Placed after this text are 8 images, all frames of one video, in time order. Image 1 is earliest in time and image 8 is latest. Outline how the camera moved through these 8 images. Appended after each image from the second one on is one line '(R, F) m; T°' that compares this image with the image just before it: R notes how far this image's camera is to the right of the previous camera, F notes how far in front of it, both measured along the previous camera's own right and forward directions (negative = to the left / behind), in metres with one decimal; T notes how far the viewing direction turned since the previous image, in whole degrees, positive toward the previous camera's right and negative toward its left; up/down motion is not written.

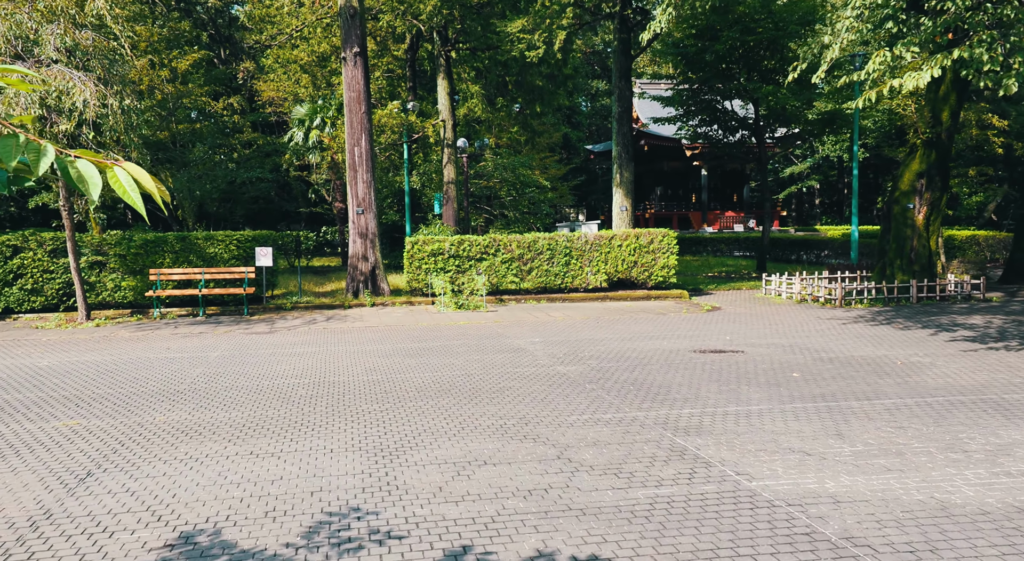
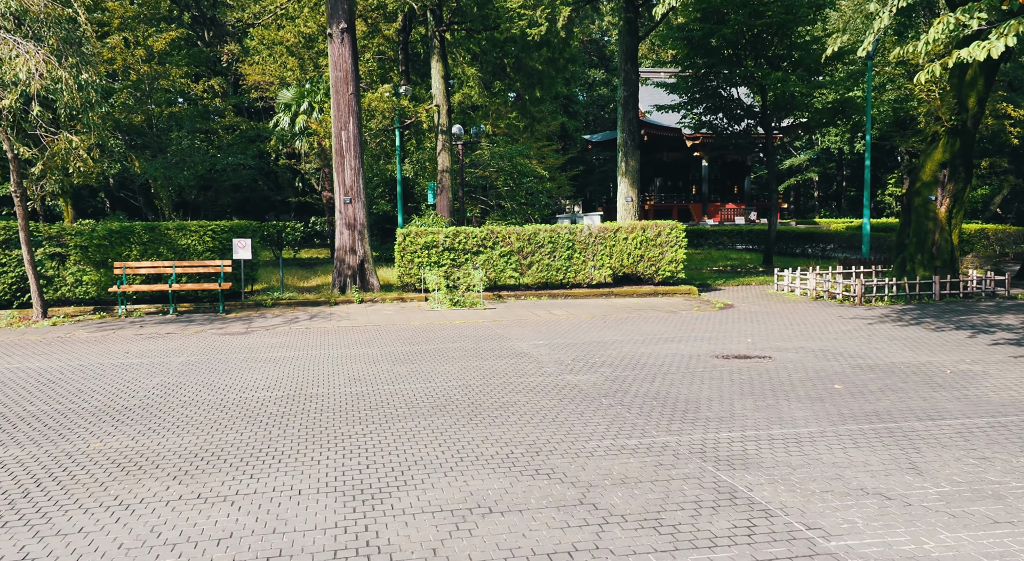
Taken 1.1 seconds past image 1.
(-0.1, +1.5) m; 0°
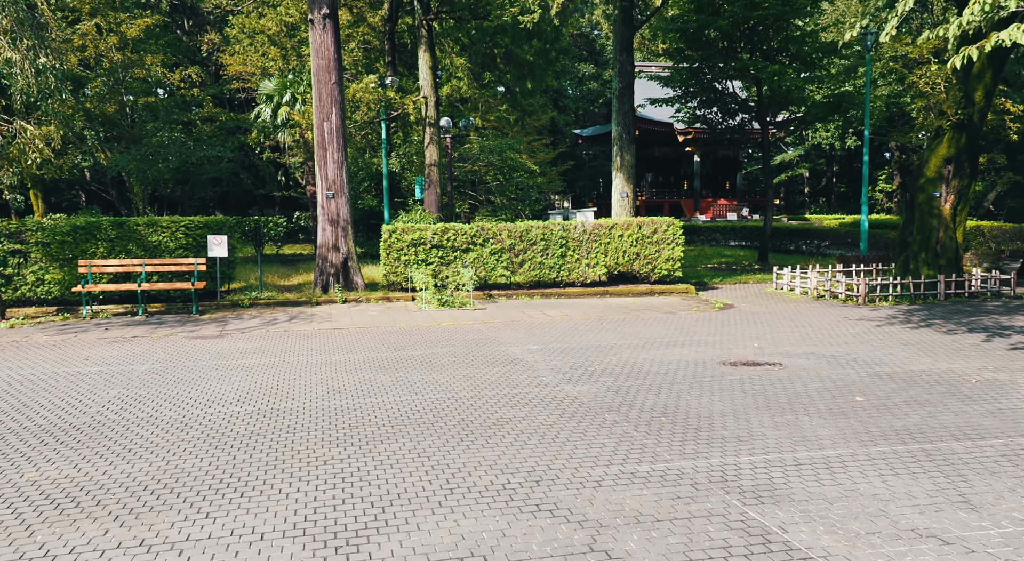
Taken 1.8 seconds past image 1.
(-0.1, +0.9) m; +1°
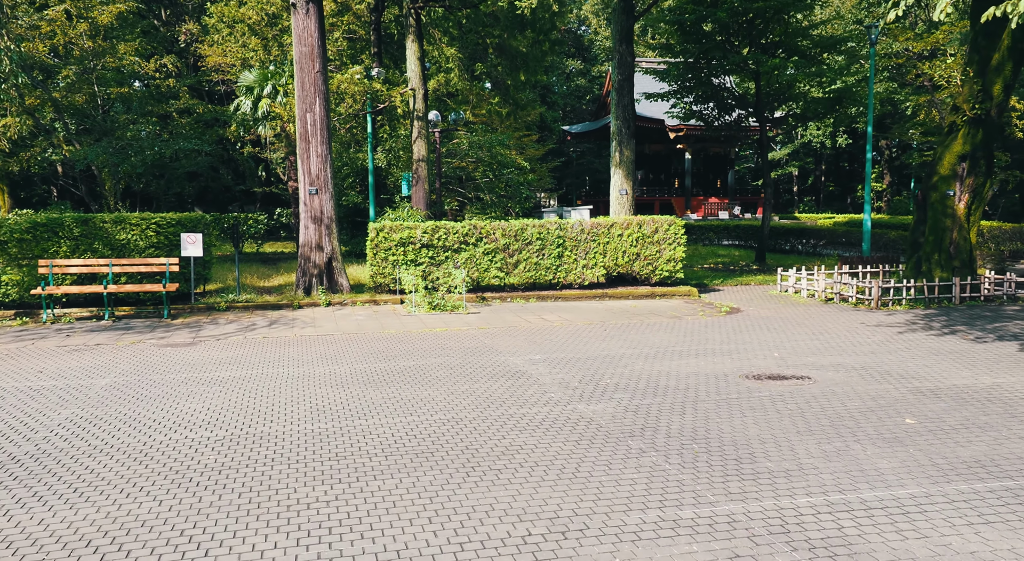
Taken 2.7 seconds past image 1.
(-0.2, +1.1) m; +1°
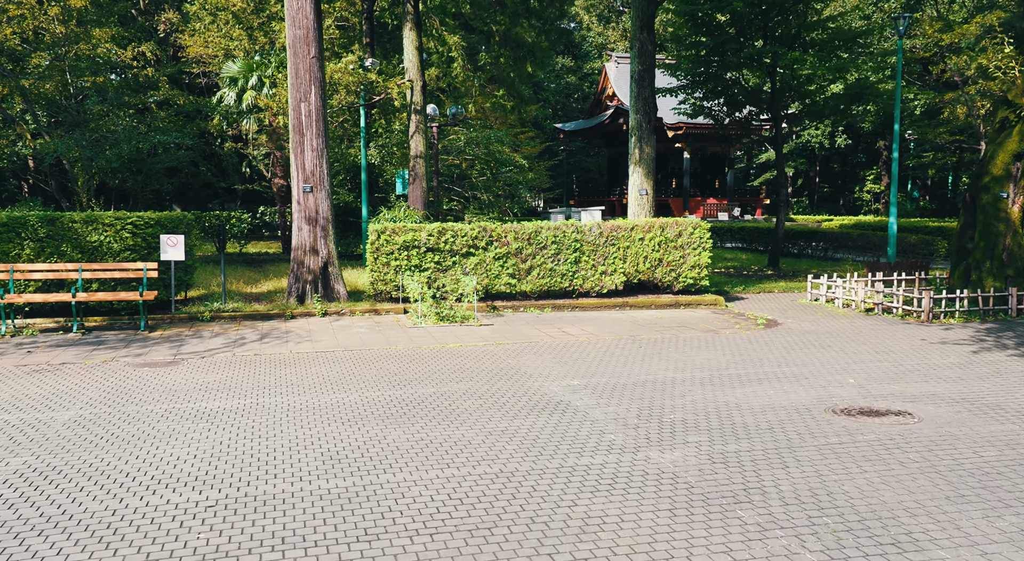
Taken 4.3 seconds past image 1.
(-0.6, +1.8) m; +1°
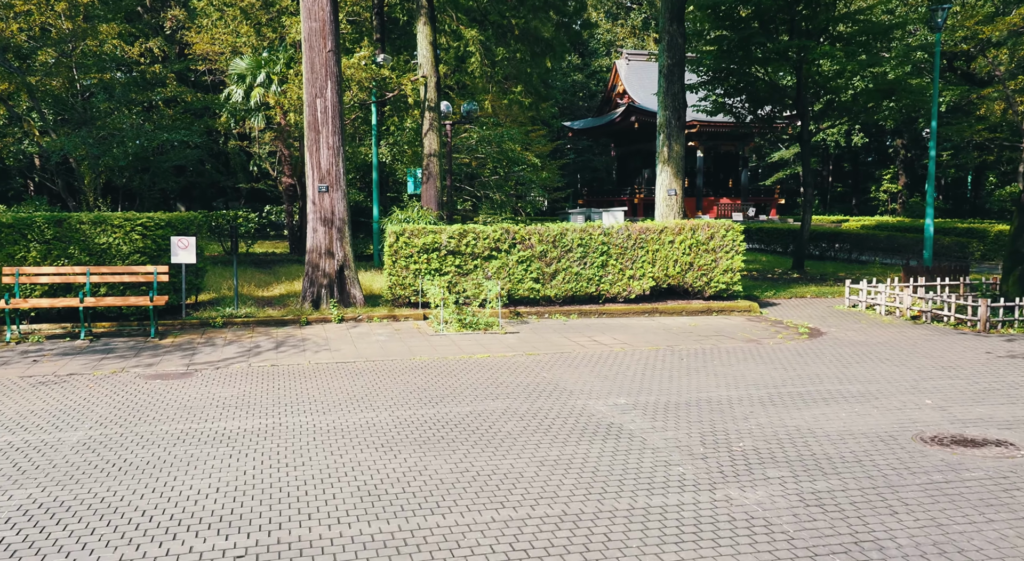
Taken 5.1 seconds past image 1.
(-0.4, +0.9) m; 0°
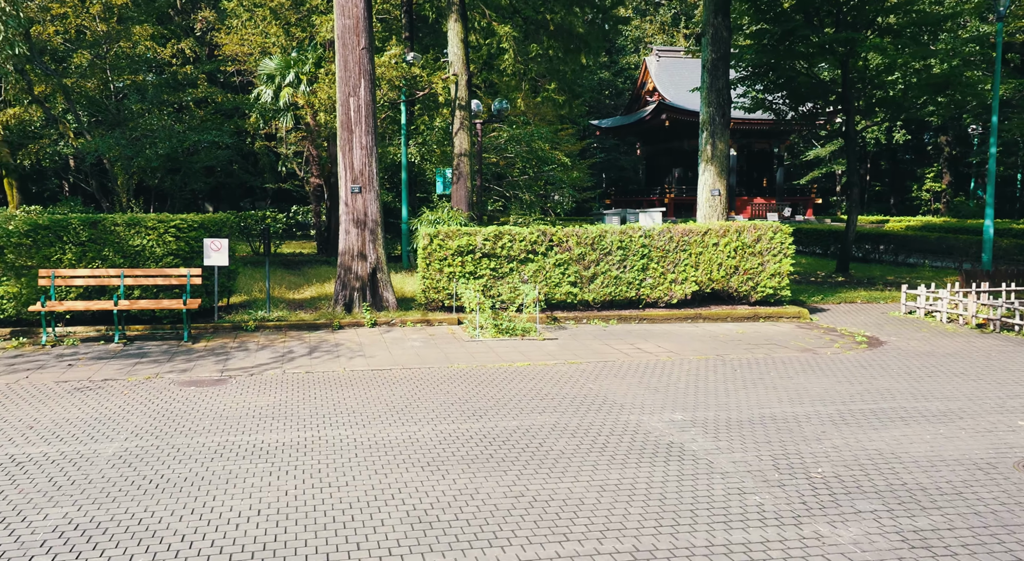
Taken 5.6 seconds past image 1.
(-0.3, +0.7) m; -1°
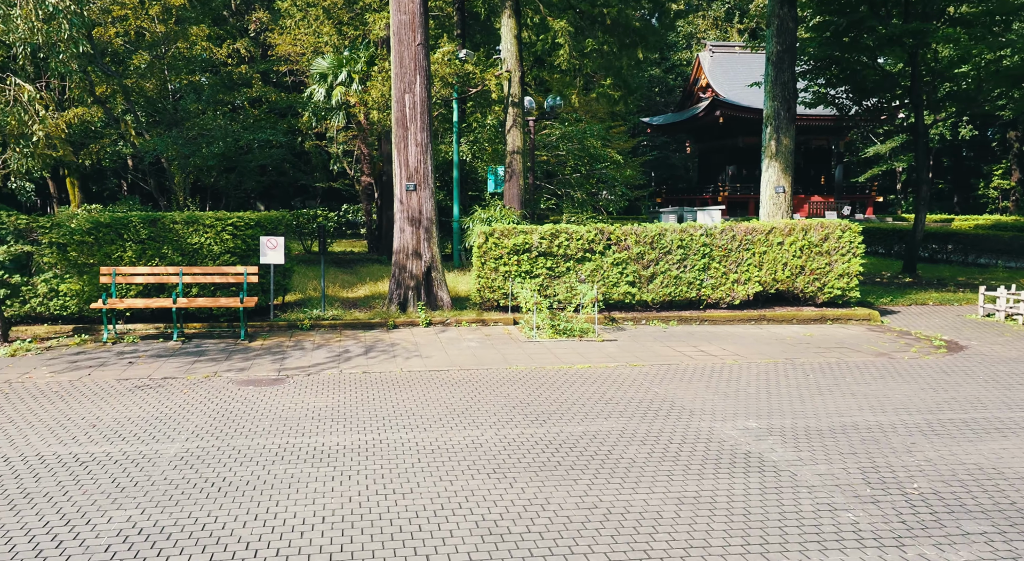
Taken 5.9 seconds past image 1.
(-0.2, +0.4) m; -3°
